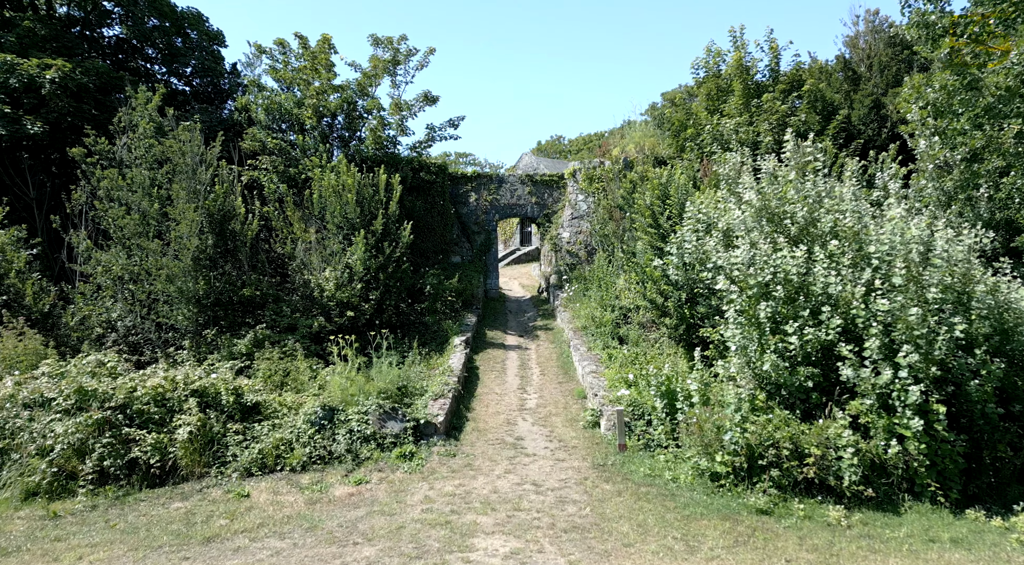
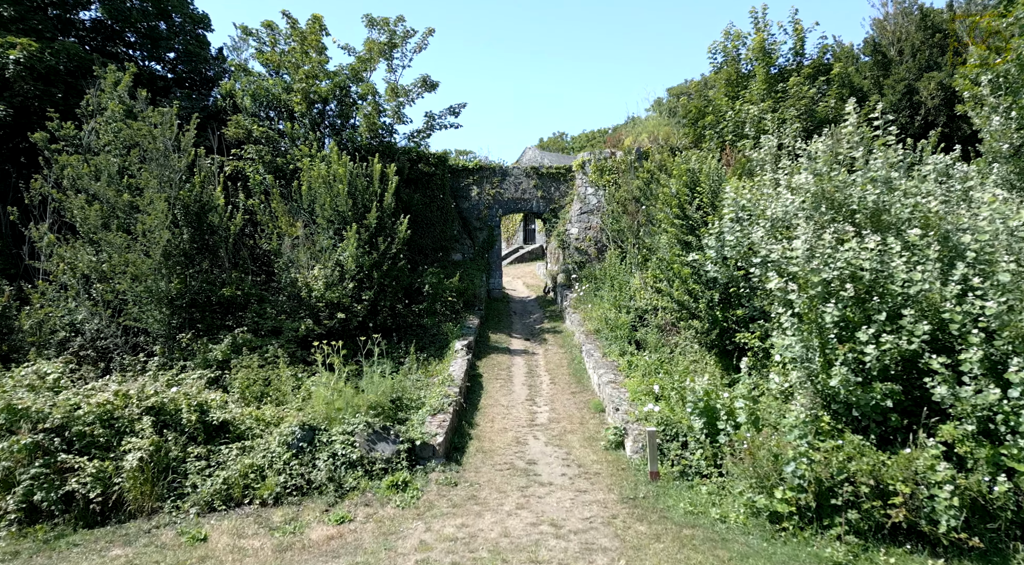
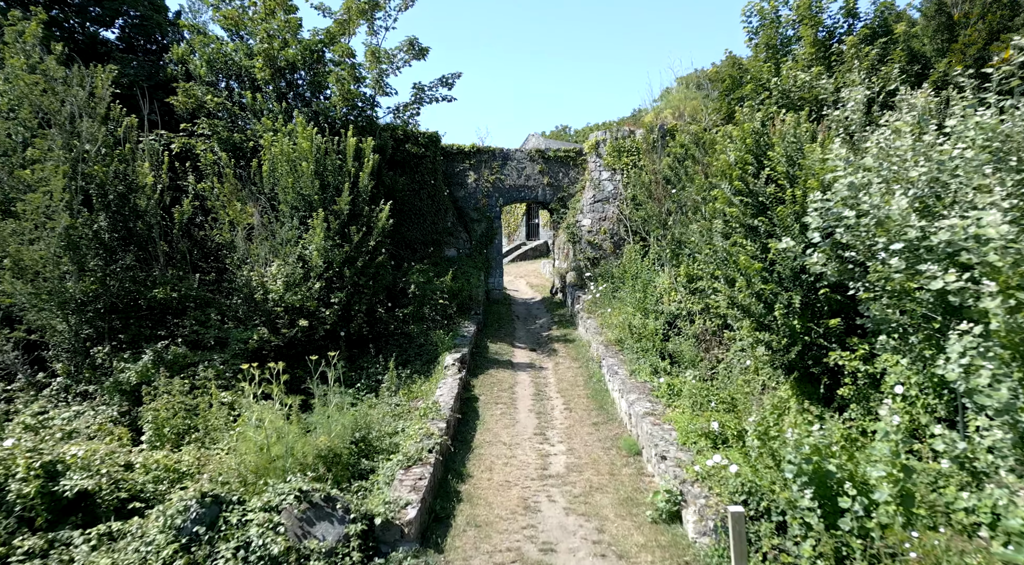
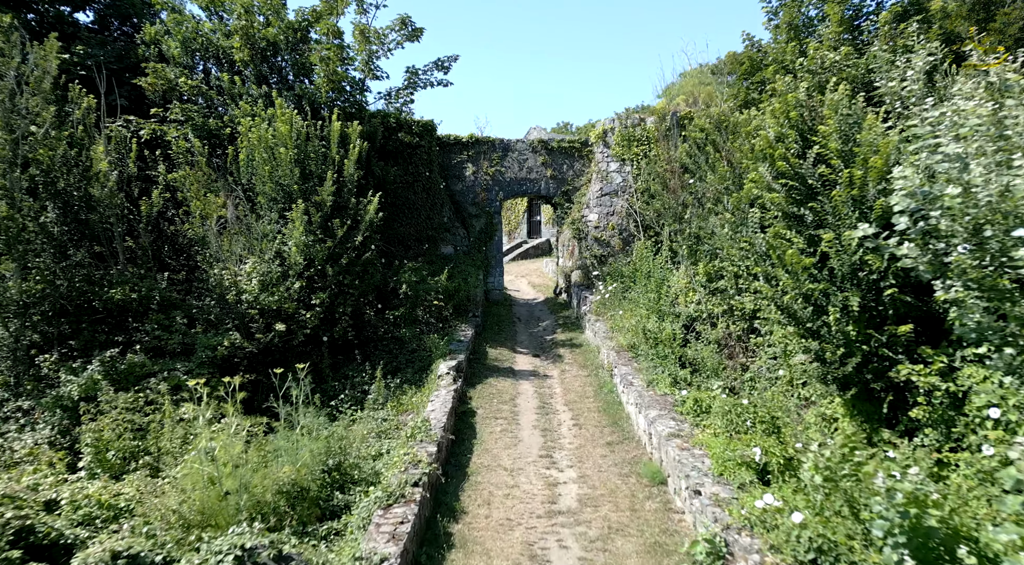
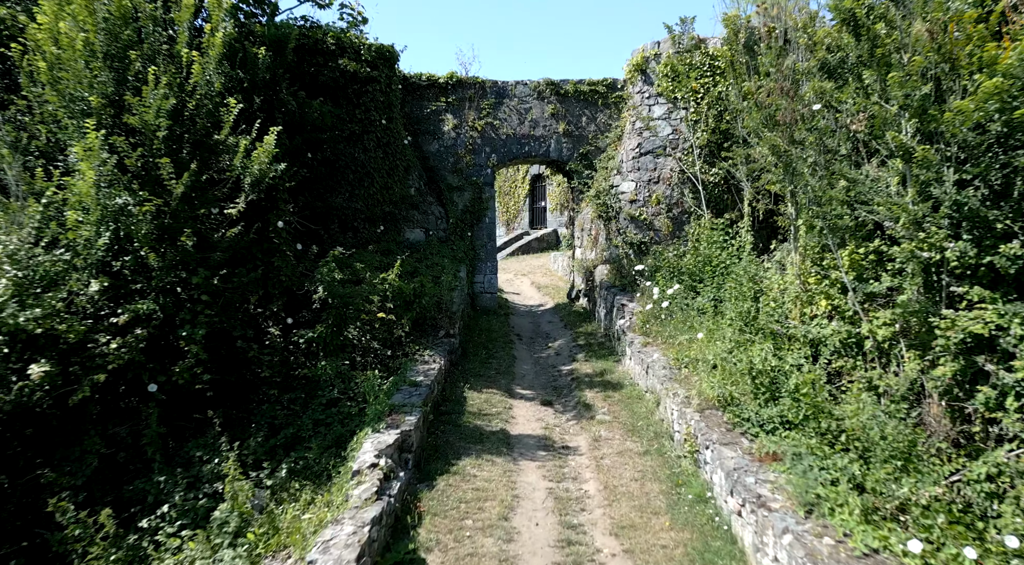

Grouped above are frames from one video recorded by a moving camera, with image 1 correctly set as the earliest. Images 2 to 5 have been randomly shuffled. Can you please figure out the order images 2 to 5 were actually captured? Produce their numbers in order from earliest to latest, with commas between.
2, 3, 4, 5
